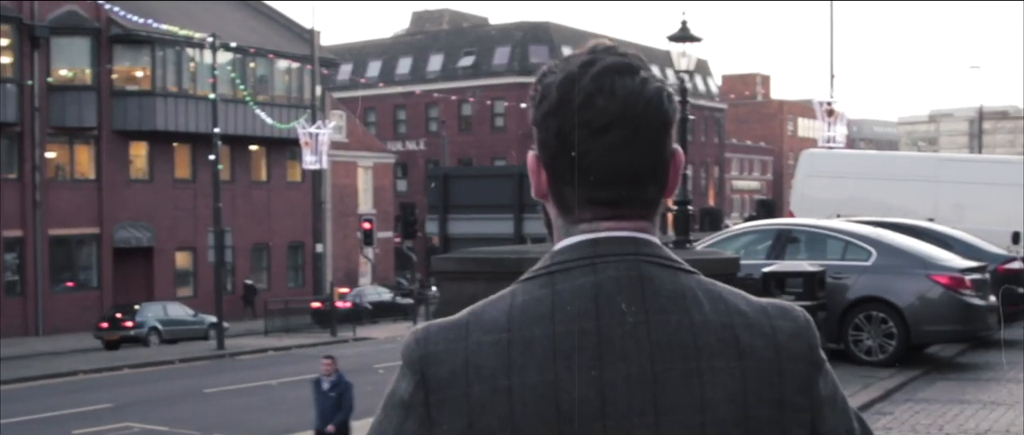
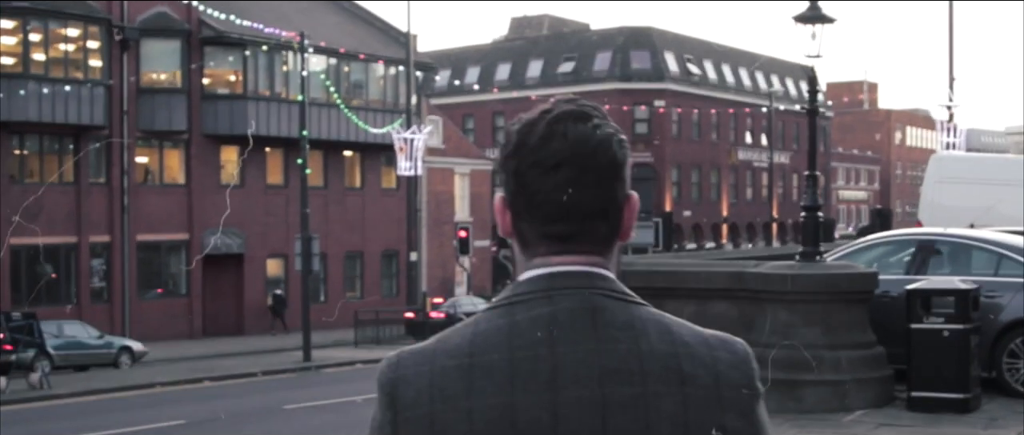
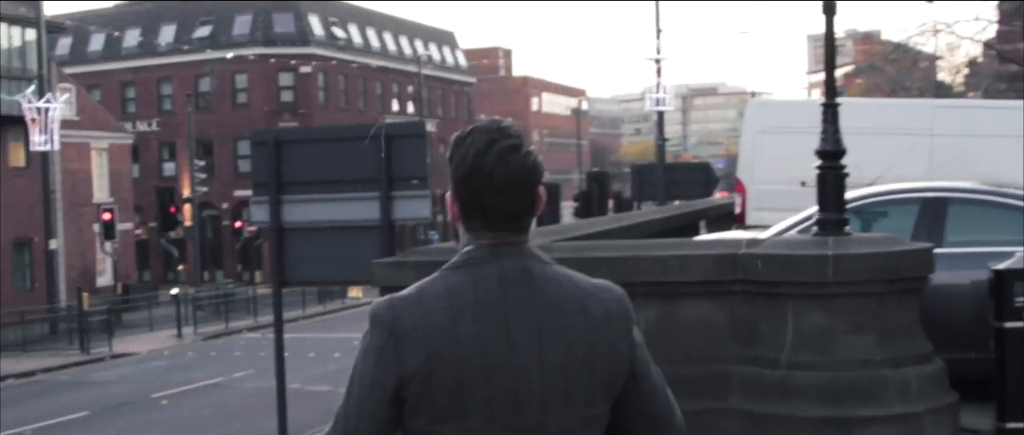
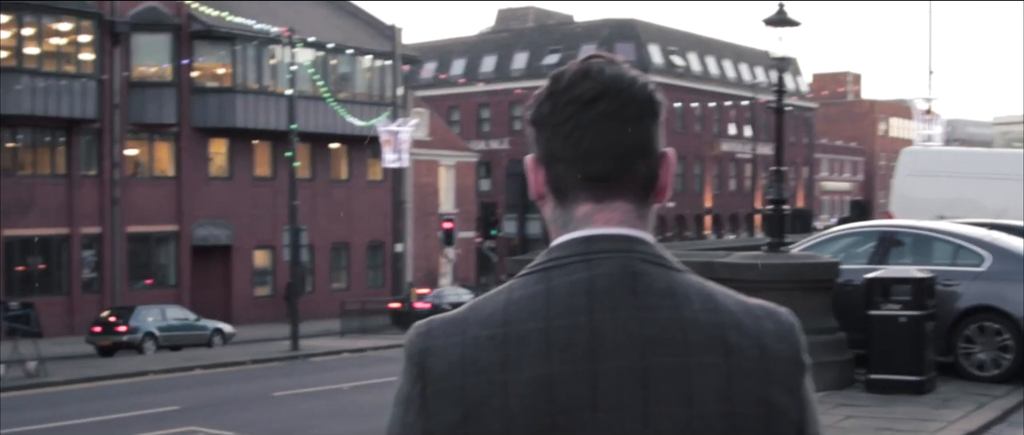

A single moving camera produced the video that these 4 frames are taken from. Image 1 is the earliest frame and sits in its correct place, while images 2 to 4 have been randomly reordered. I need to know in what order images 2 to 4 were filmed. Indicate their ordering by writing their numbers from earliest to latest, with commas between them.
4, 2, 3
